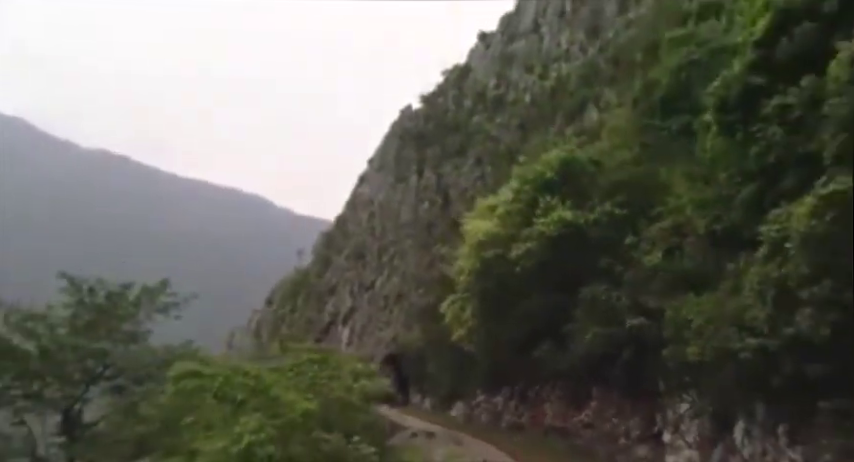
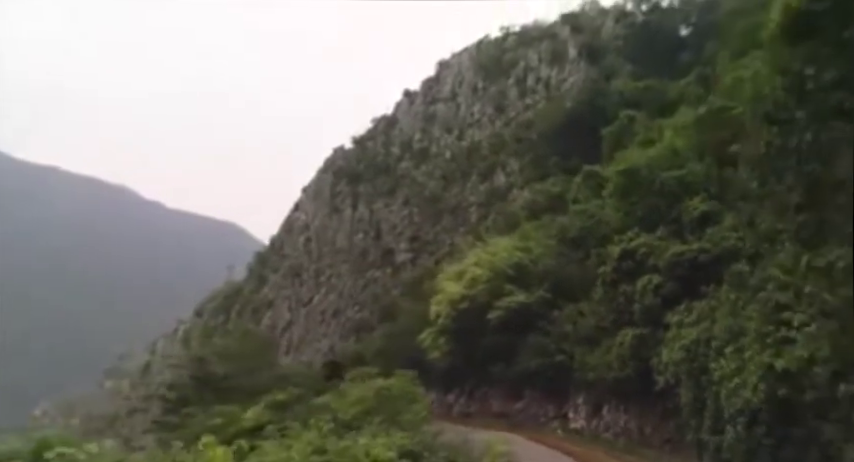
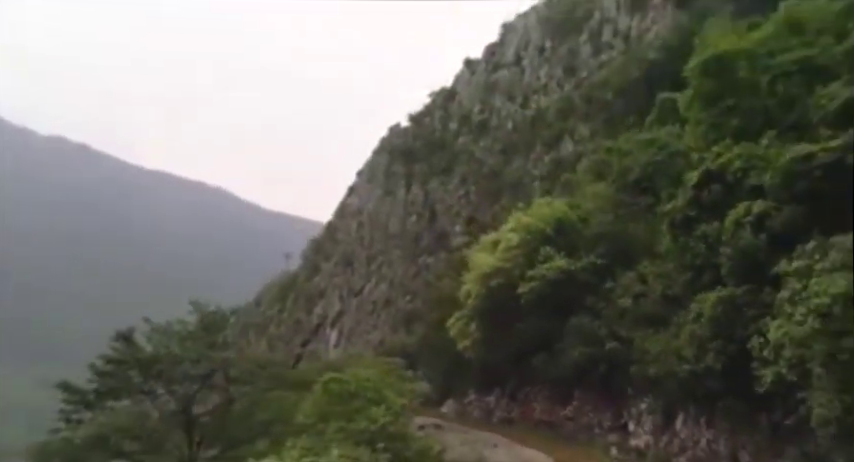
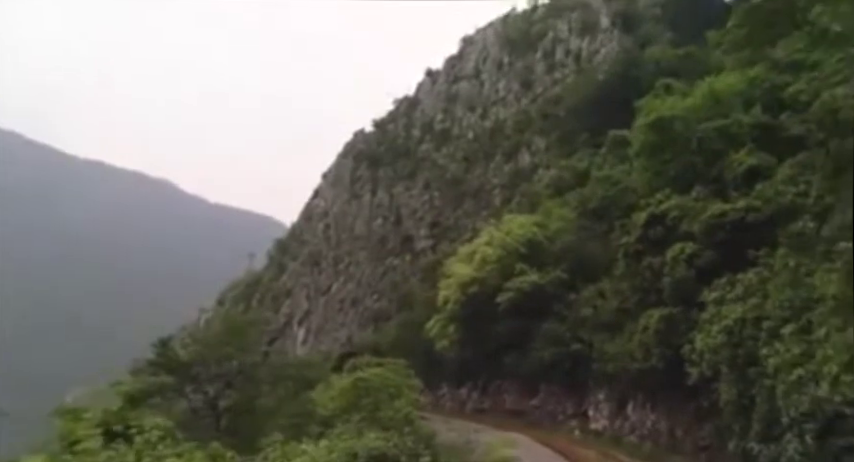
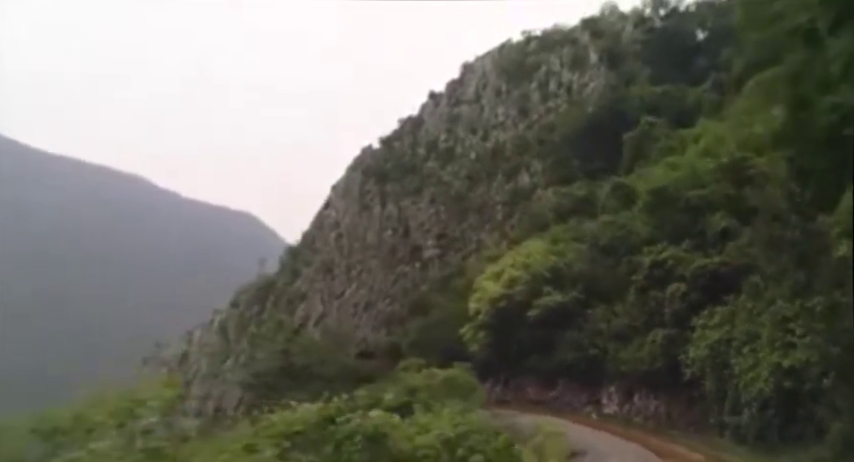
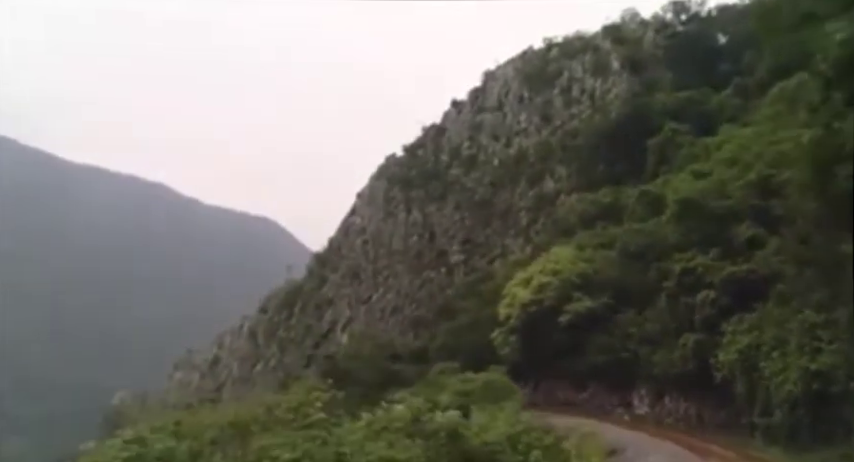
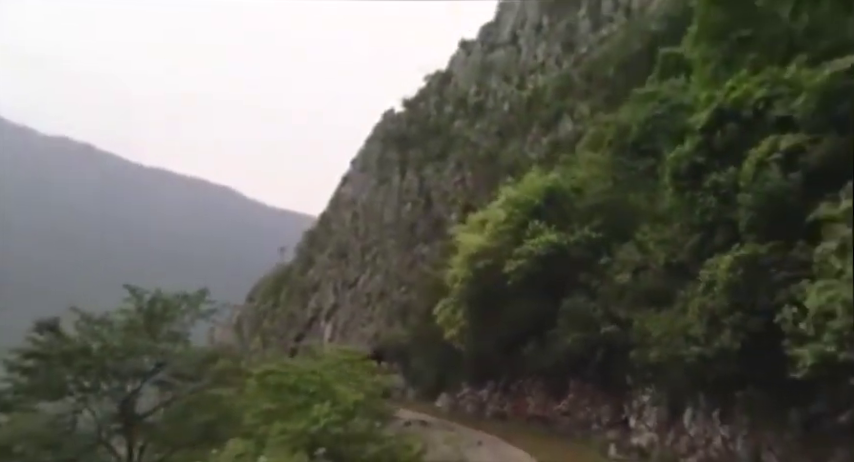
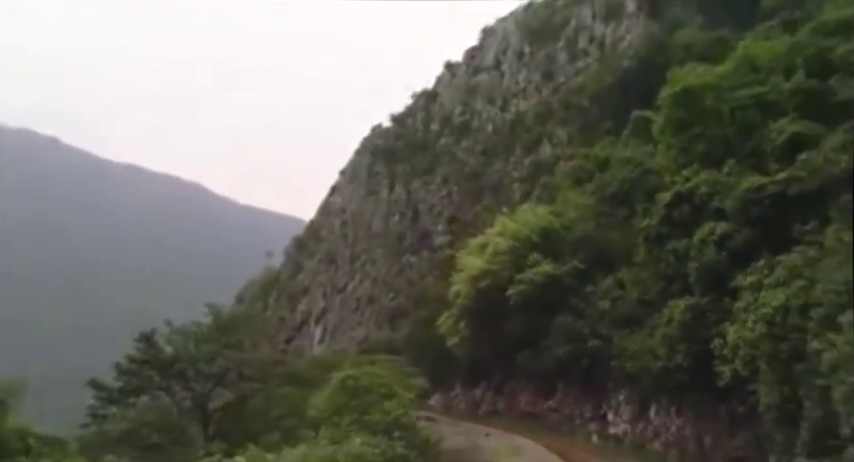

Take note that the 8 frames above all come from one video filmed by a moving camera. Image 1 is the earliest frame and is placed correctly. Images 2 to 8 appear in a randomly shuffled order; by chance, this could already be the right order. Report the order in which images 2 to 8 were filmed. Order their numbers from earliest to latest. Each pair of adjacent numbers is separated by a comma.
7, 3, 8, 4, 2, 5, 6
